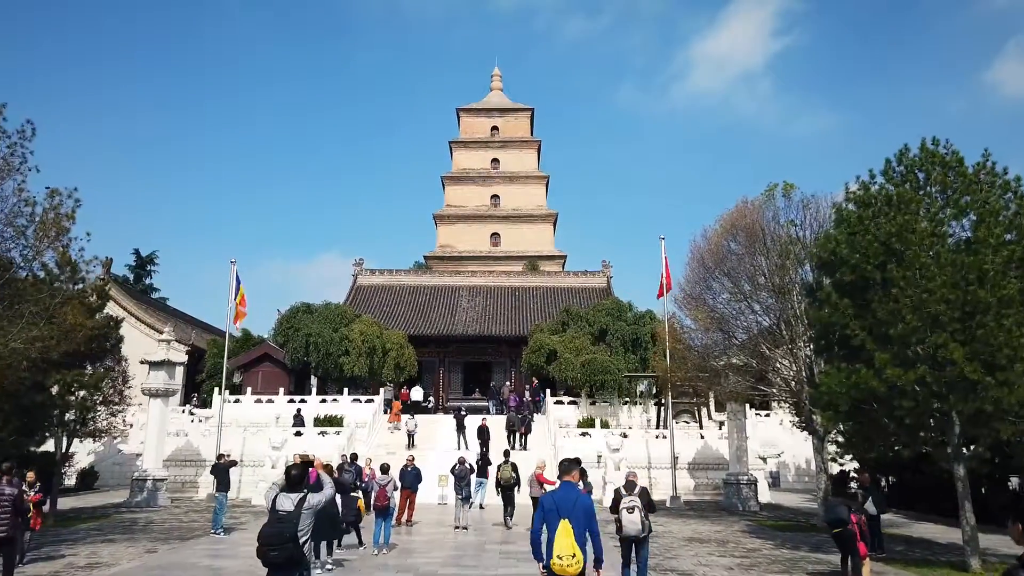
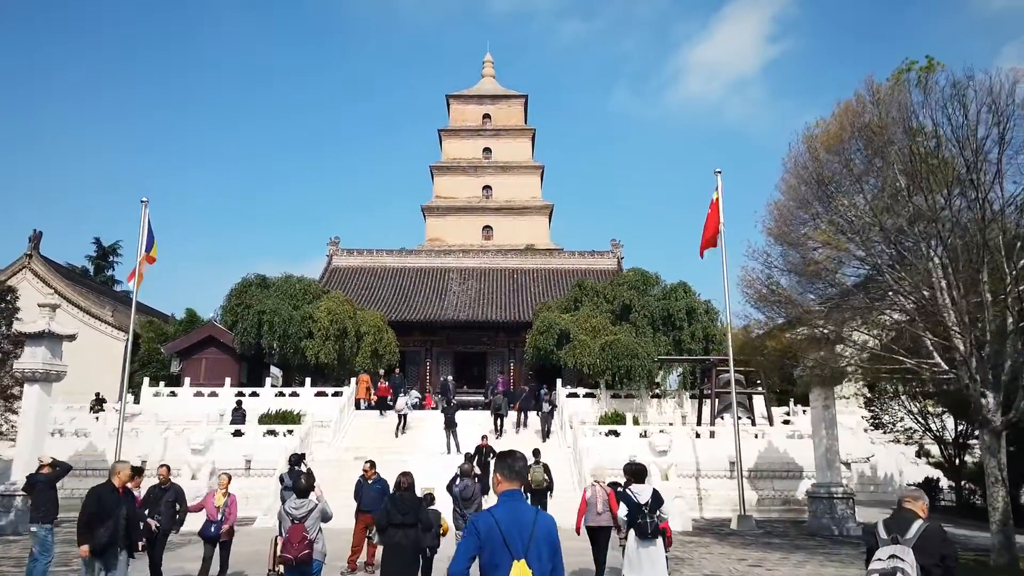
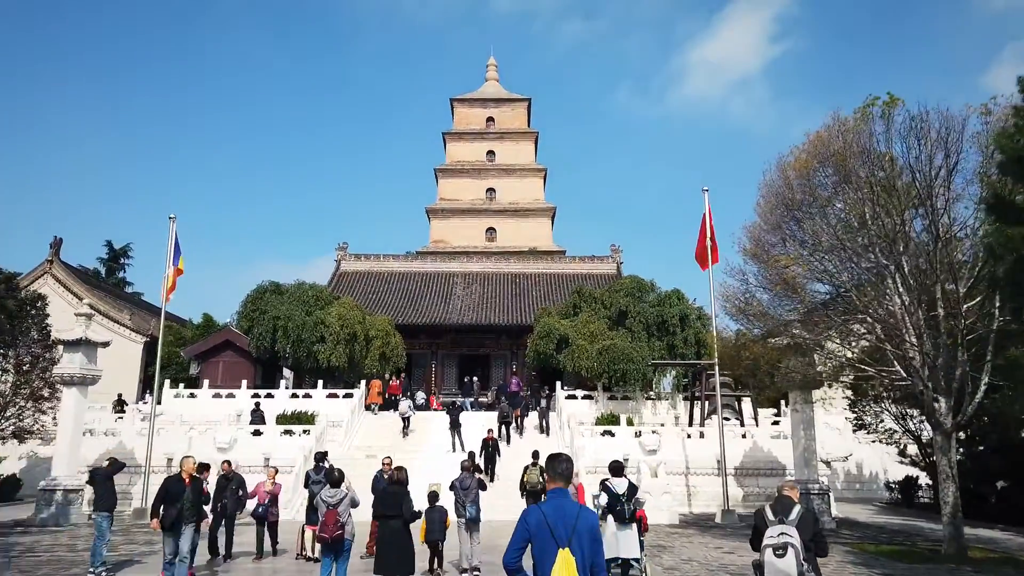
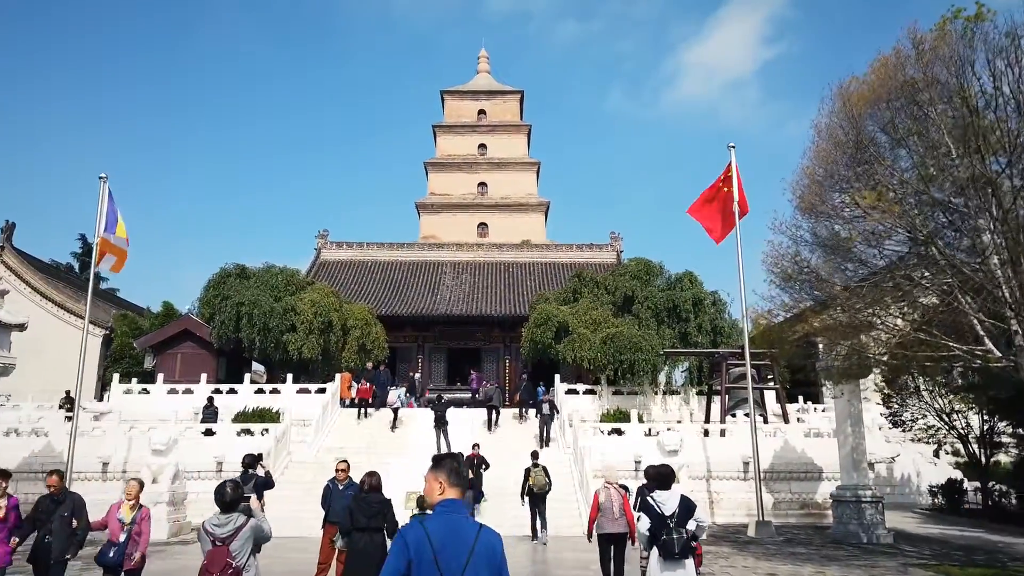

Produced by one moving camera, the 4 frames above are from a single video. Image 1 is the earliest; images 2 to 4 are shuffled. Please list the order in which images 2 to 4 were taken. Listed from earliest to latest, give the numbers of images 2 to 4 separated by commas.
3, 2, 4
